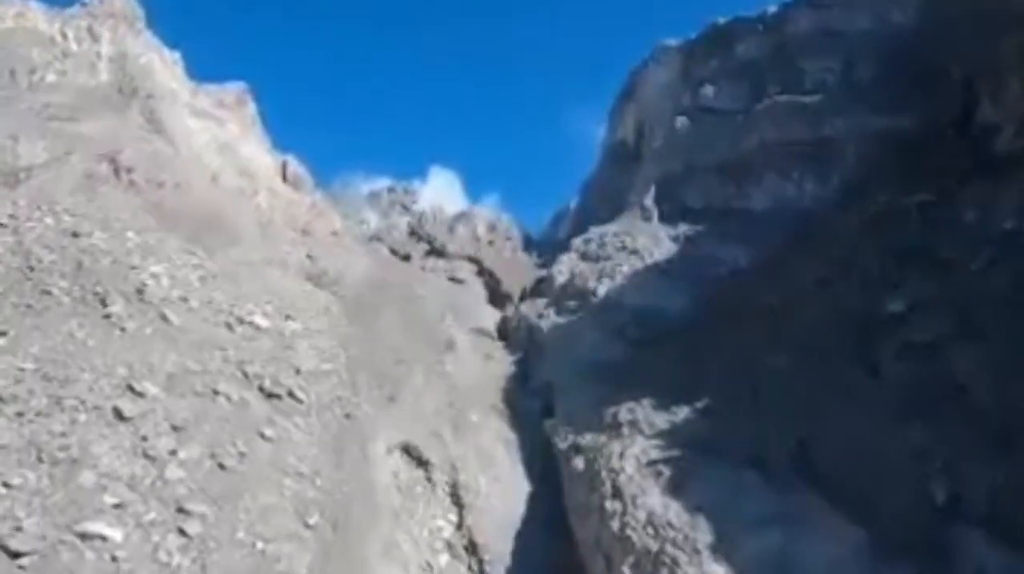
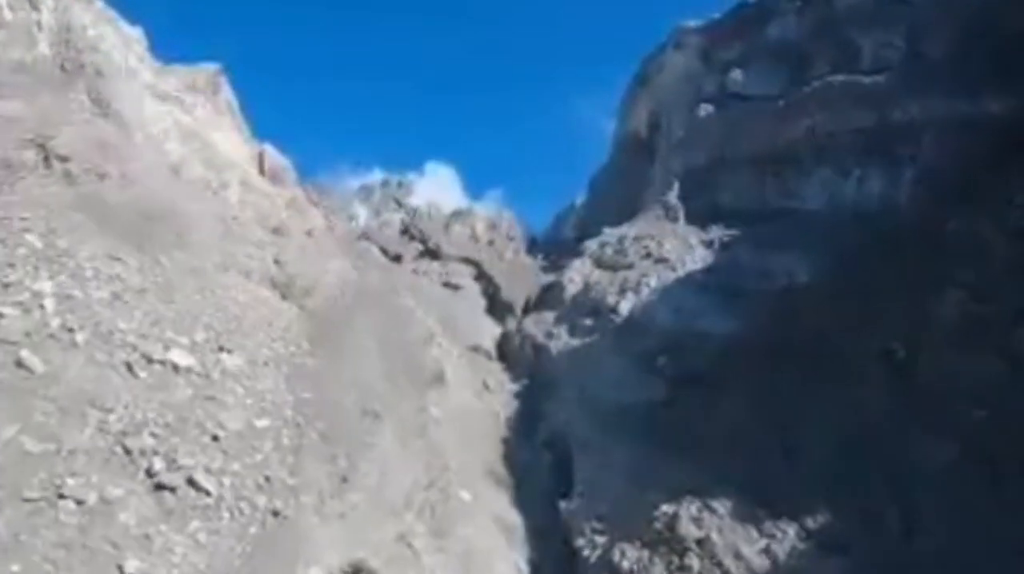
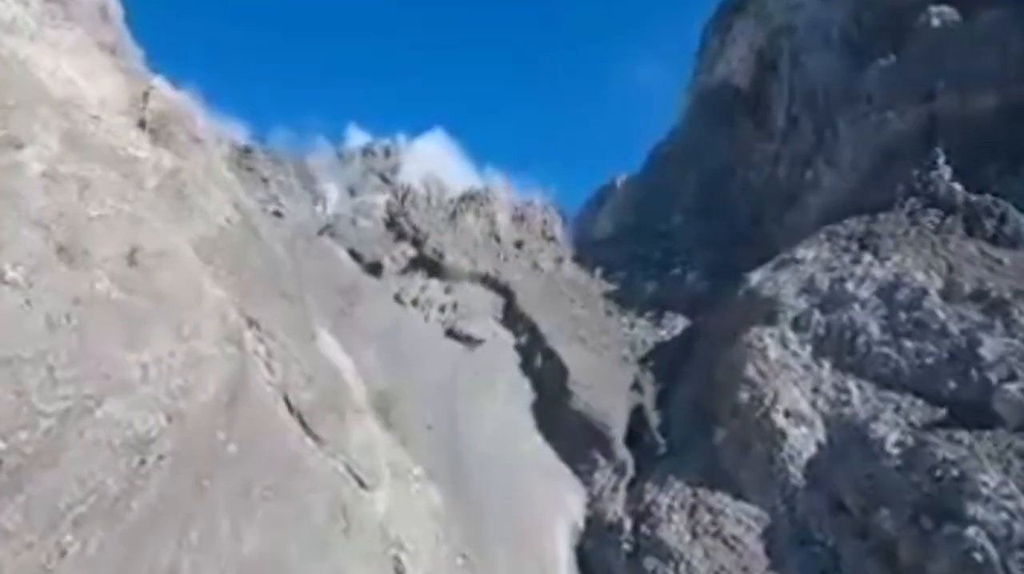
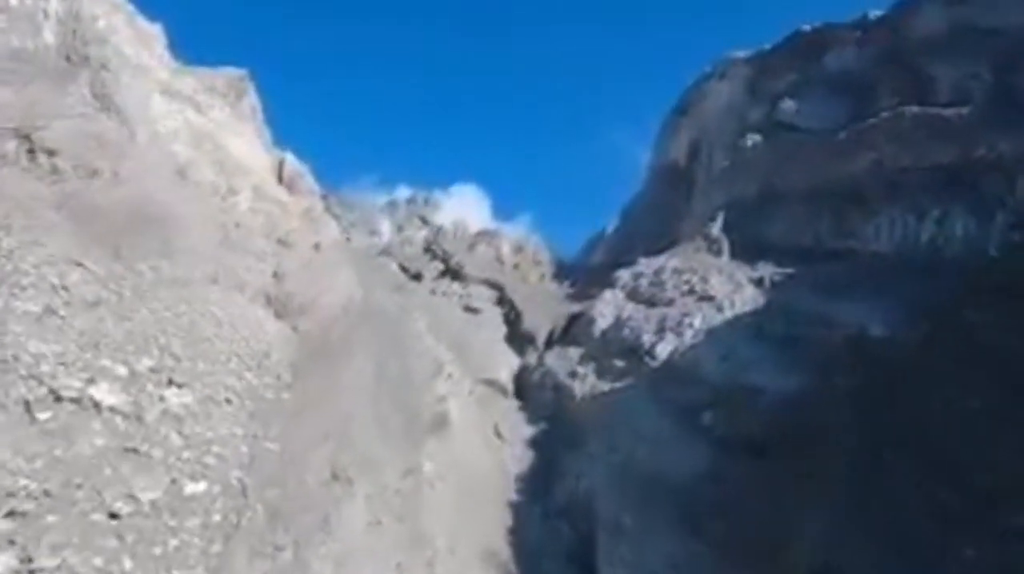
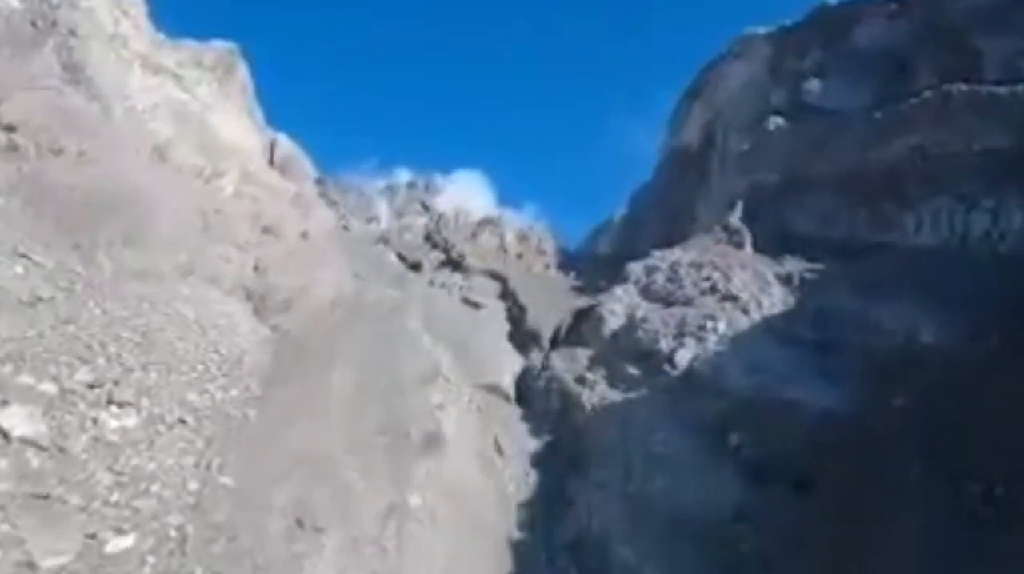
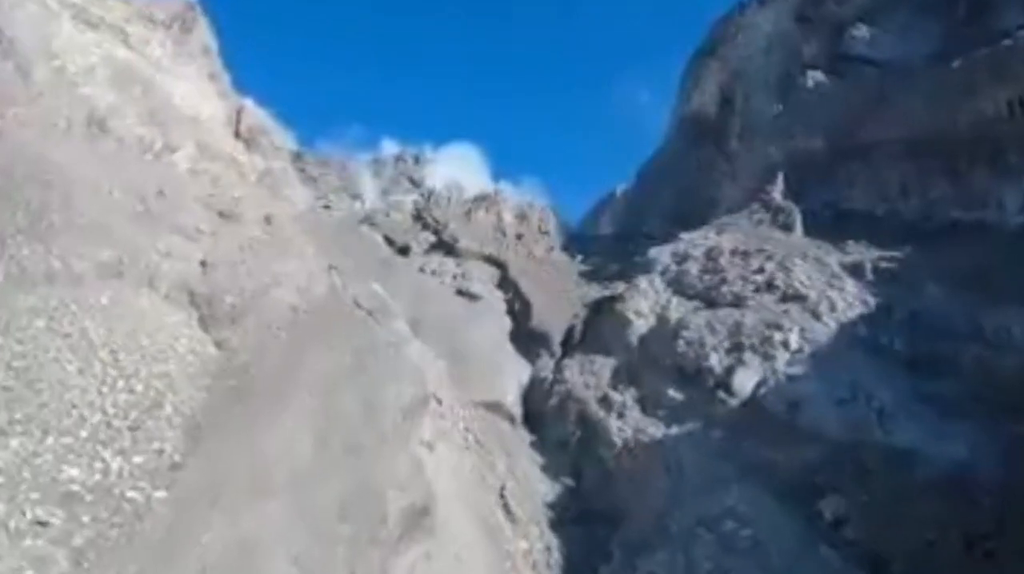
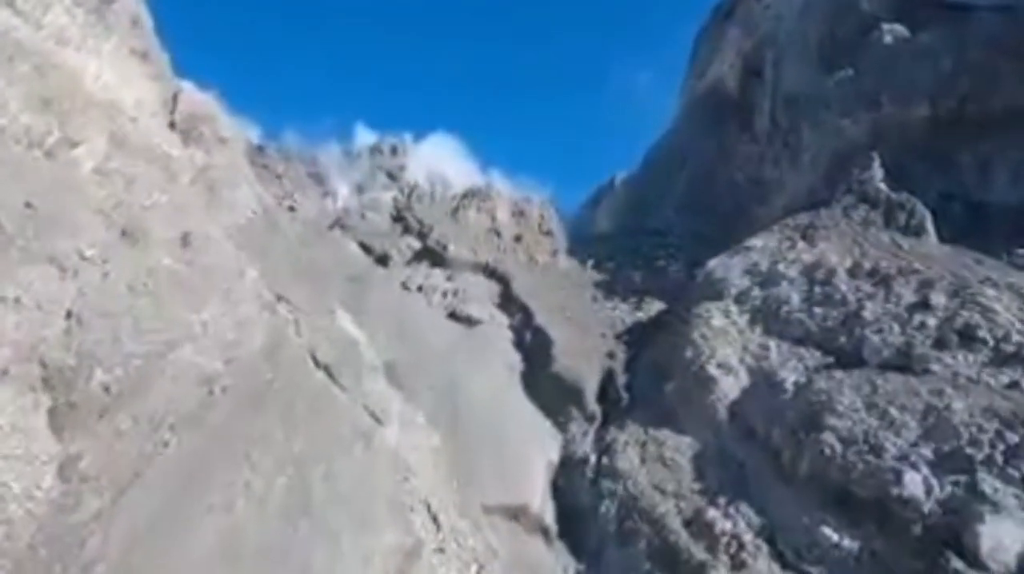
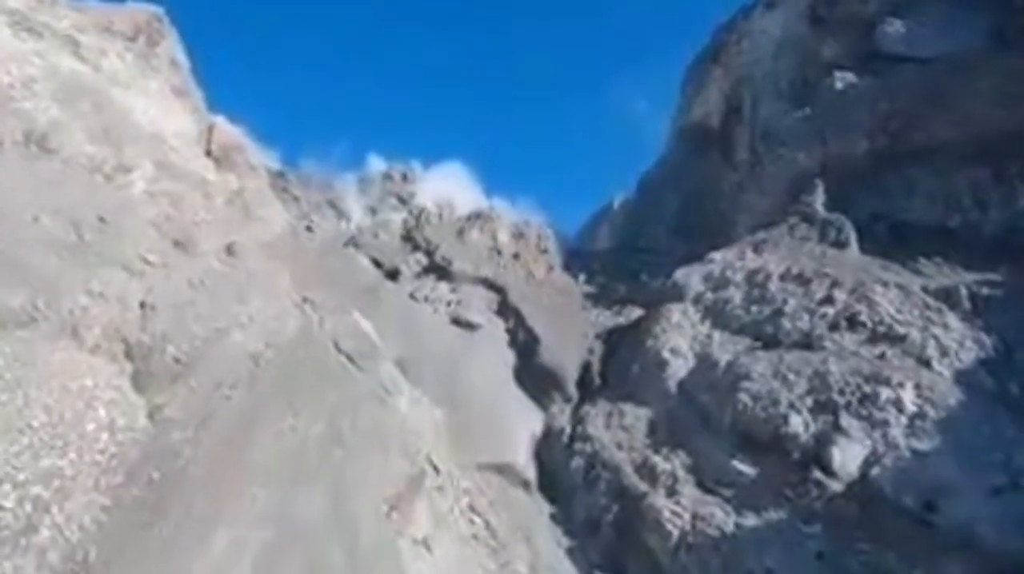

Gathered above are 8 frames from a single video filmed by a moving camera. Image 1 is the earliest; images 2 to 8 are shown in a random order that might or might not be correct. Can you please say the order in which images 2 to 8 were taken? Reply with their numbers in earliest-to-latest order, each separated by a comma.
2, 4, 5, 6, 8, 7, 3
